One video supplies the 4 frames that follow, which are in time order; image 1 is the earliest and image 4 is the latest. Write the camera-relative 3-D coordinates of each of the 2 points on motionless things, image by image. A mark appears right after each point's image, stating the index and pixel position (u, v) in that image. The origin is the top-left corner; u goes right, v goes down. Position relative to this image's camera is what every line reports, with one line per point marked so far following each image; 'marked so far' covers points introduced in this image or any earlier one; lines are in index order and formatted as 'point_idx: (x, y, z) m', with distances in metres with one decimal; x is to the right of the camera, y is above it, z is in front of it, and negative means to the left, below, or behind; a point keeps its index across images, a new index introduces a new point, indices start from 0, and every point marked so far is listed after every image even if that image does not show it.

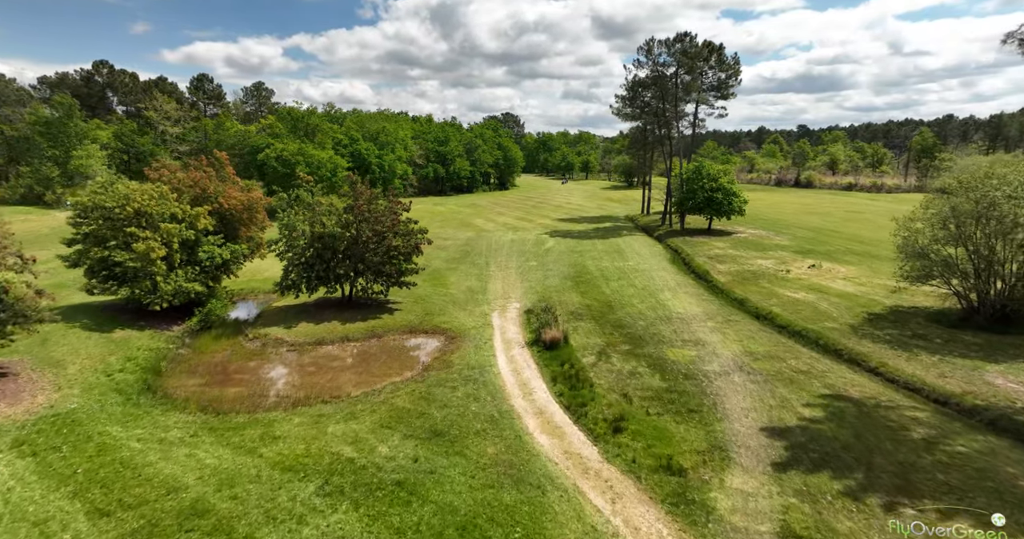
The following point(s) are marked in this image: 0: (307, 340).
0: (-6.9, -2.4, +17.4) m
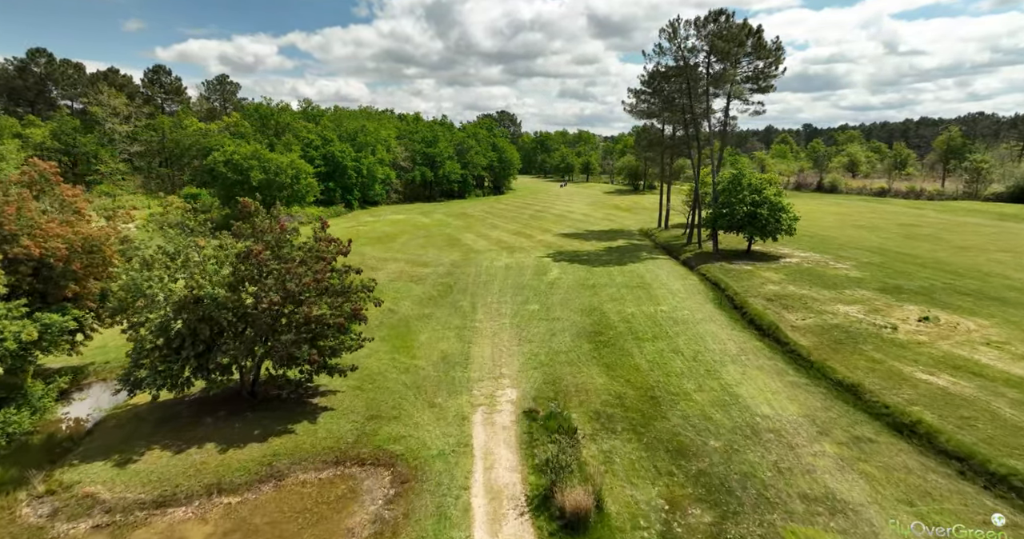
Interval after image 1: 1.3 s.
0: (-7.0, -4.3, +9.9) m
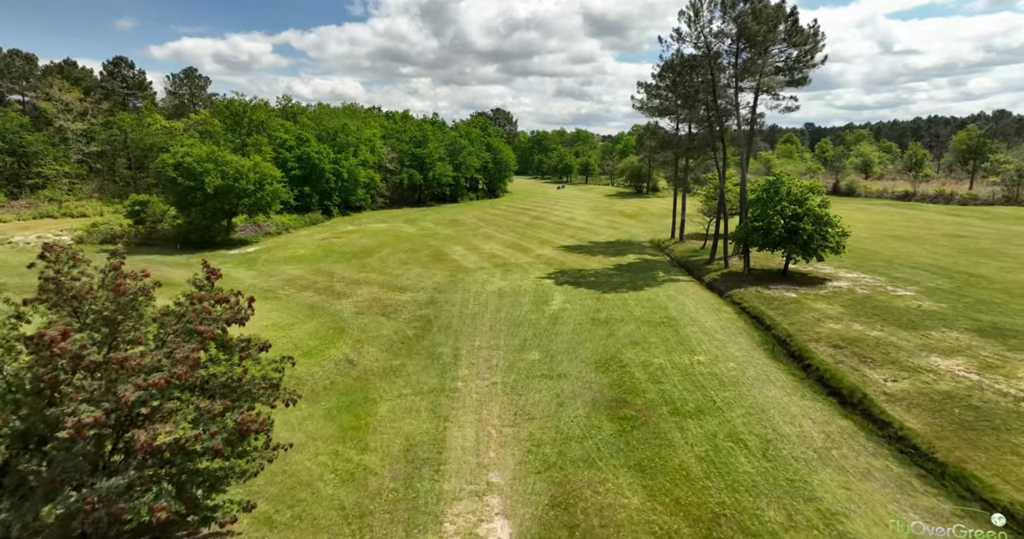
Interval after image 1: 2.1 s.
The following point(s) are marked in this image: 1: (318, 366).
0: (-7.2, -5.6, +4.7) m
1: (-6.4, -3.2, +17.2) m
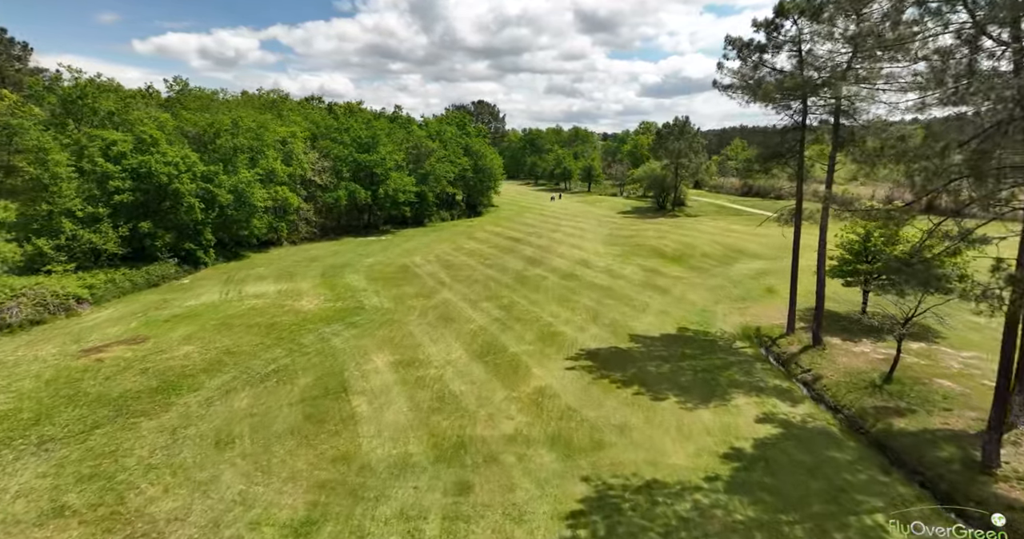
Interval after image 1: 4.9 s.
0: (-7.6, -10.9, -15.6) m
1: (-7.0, -8.4, -3.0) m
